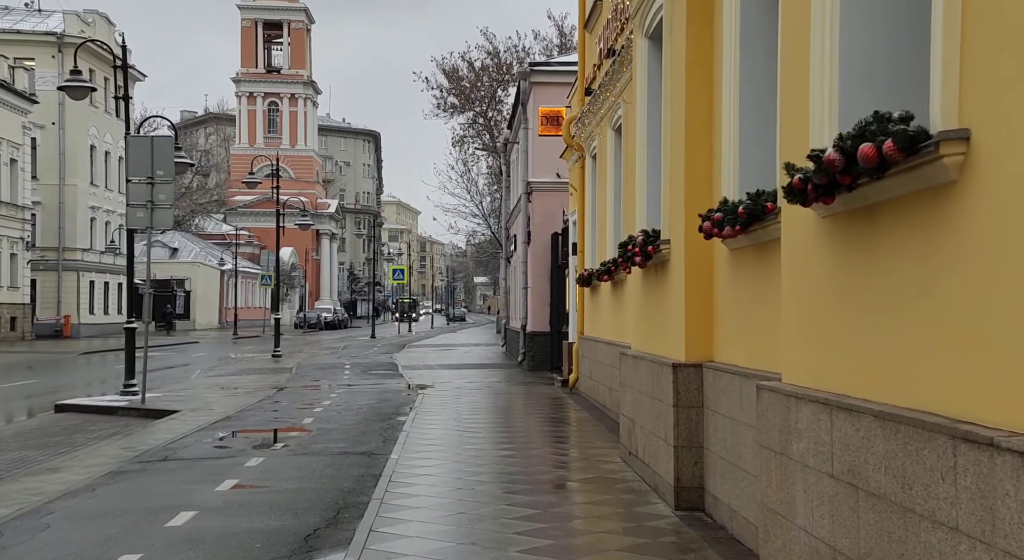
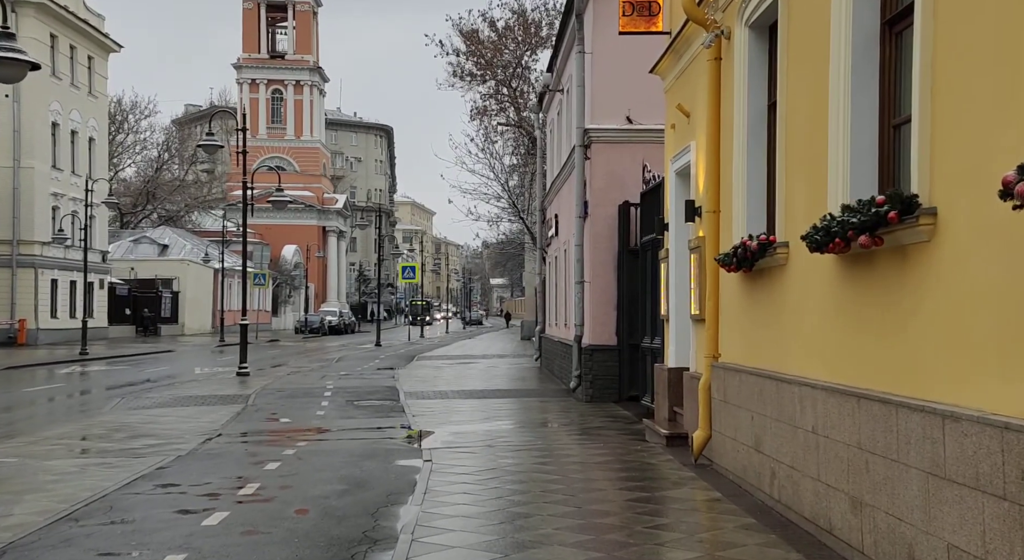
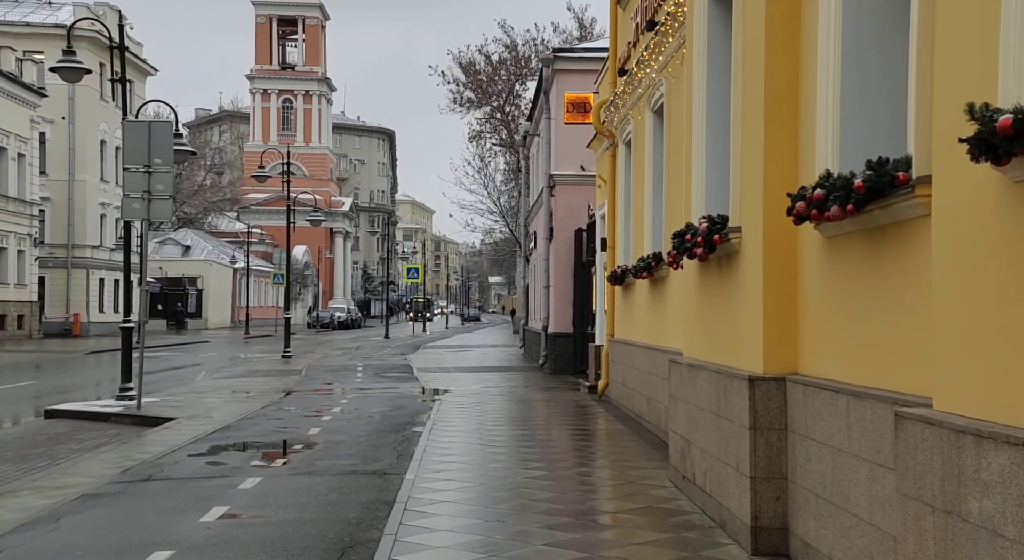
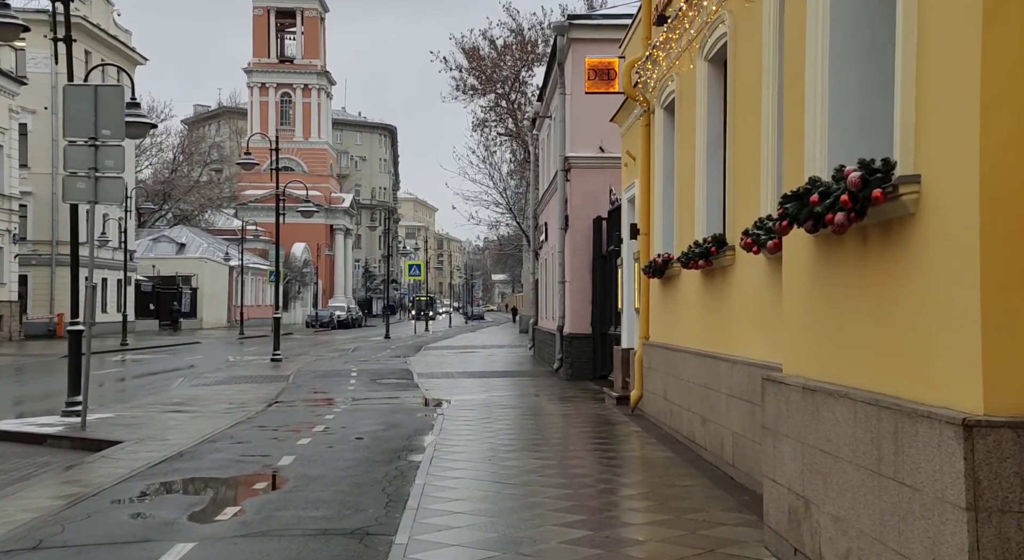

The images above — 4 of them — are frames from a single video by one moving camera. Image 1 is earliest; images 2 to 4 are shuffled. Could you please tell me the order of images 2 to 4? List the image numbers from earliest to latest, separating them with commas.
3, 4, 2
